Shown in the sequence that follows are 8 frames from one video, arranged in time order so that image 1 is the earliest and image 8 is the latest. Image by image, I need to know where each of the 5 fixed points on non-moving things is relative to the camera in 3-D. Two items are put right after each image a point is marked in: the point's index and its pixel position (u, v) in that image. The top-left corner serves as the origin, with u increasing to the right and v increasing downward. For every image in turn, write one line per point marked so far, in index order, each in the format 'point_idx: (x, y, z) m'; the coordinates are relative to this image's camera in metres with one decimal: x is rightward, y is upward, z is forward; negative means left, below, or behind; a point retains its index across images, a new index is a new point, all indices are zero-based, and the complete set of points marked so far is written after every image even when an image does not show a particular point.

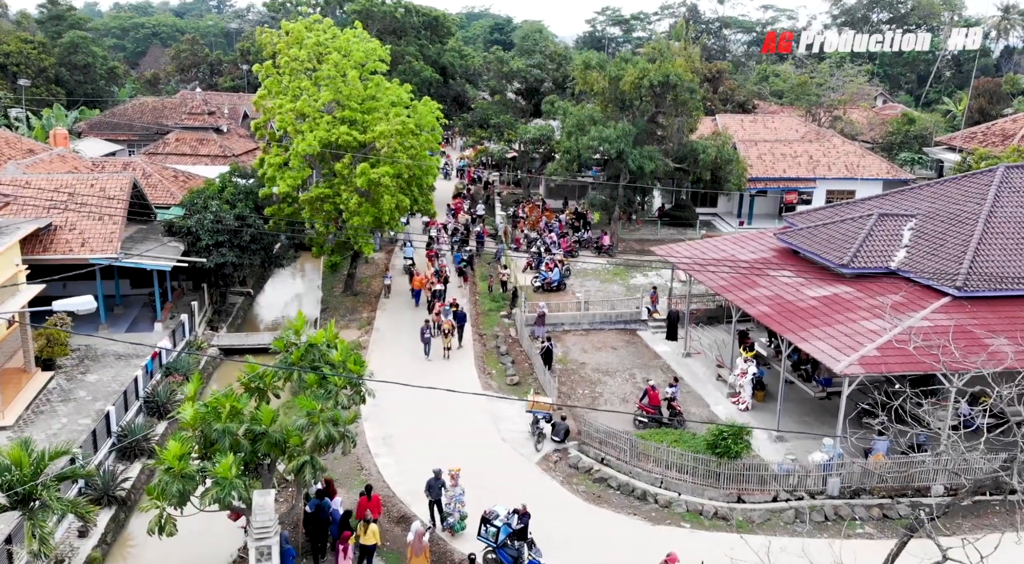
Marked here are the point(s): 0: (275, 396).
0: (-4.0, -1.9, +14.4) m
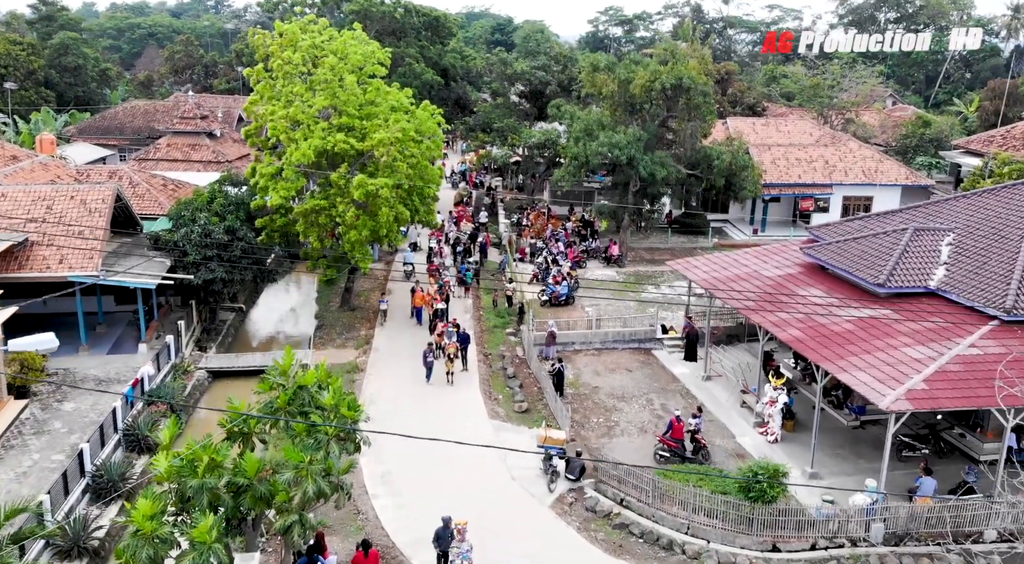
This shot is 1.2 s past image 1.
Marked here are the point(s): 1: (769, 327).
0: (-3.8, -2.4, +12.8) m
1: (+5.8, -1.0, +19.2) m
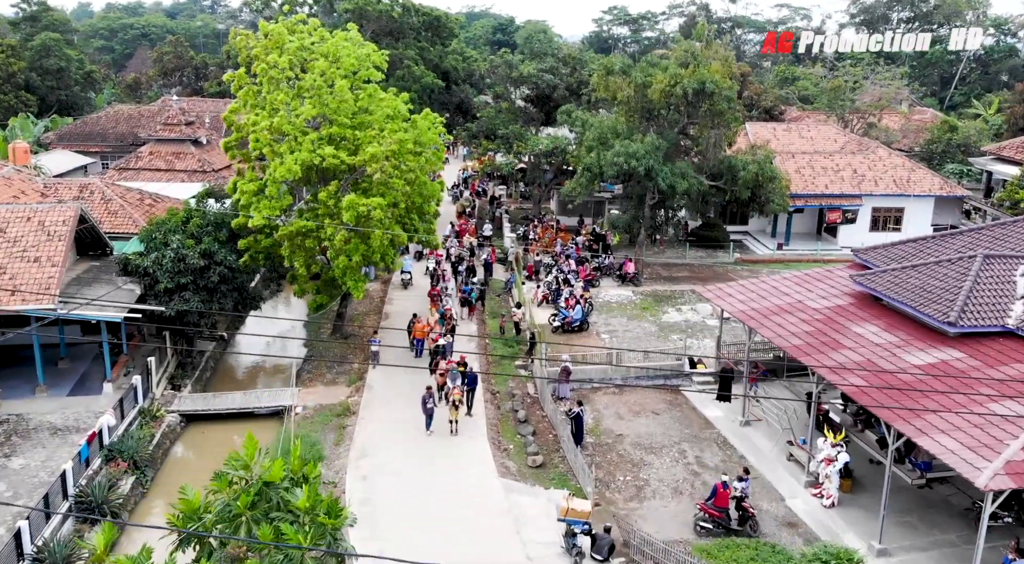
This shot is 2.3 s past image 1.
0: (-3.5, -3.2, +10.2) m
1: (+6.1, -1.8, +16.6) m
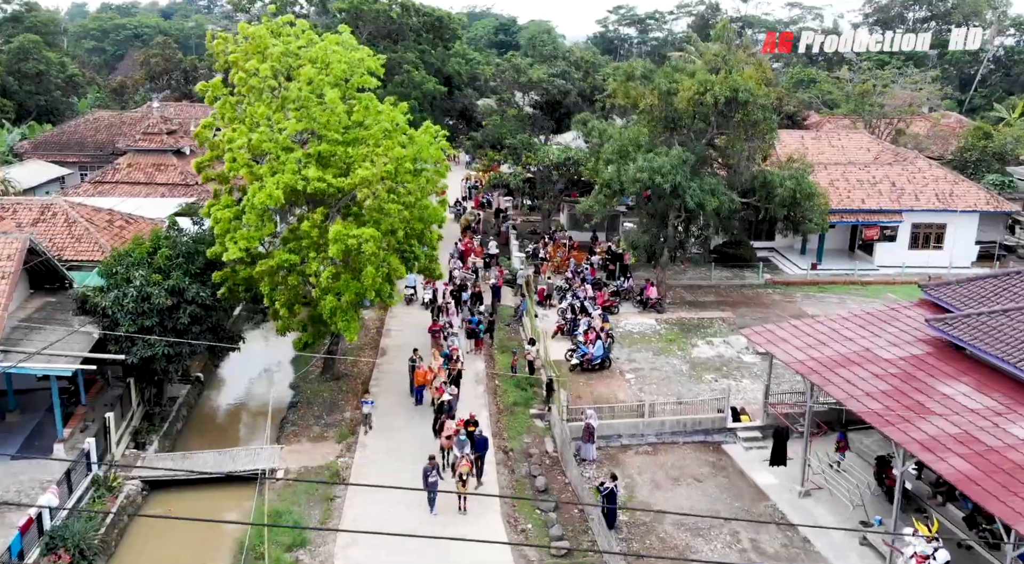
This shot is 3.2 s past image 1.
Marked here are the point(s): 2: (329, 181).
0: (-3.1, -4.1, +7.3) m
1: (+6.4, -2.7, +13.6) m
2: (-4.1, +2.3, +19.0) m
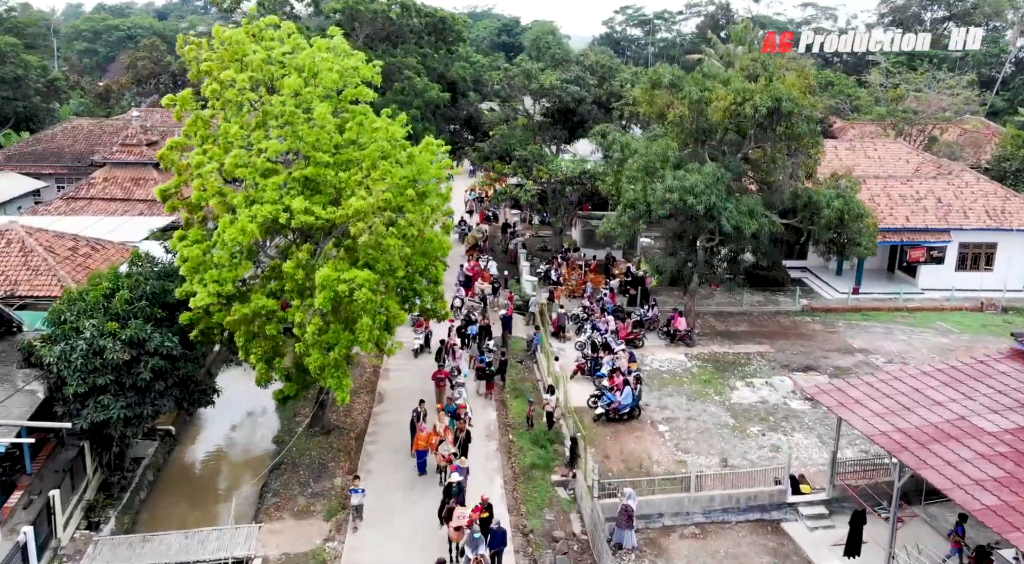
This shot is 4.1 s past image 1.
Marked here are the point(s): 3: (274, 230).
0: (-2.7, -5.1, +4.3) m
1: (+6.8, -3.6, +10.7) m
2: (-3.7, +1.3, +16.1) m
3: (-4.7, +1.0, +16.7) m
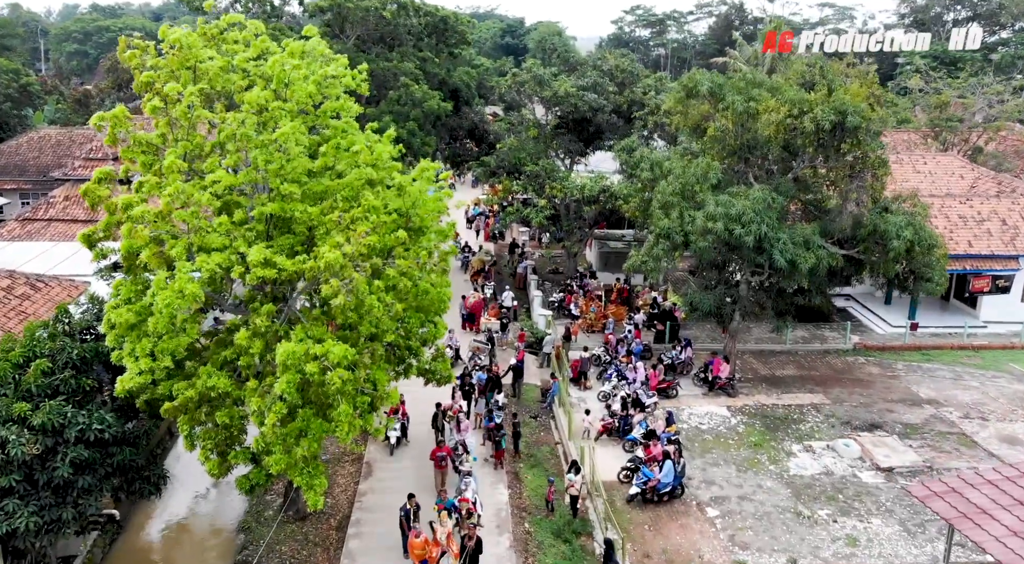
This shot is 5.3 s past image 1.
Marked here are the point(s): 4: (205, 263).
0: (-2.4, -6.1, +0.7) m
1: (+7.1, -4.7, +7.0) m
2: (-3.4, +0.3, +12.5) m
3: (-4.3, -0.1, +13.1) m
4: (-4.4, +0.3, +12.2) m
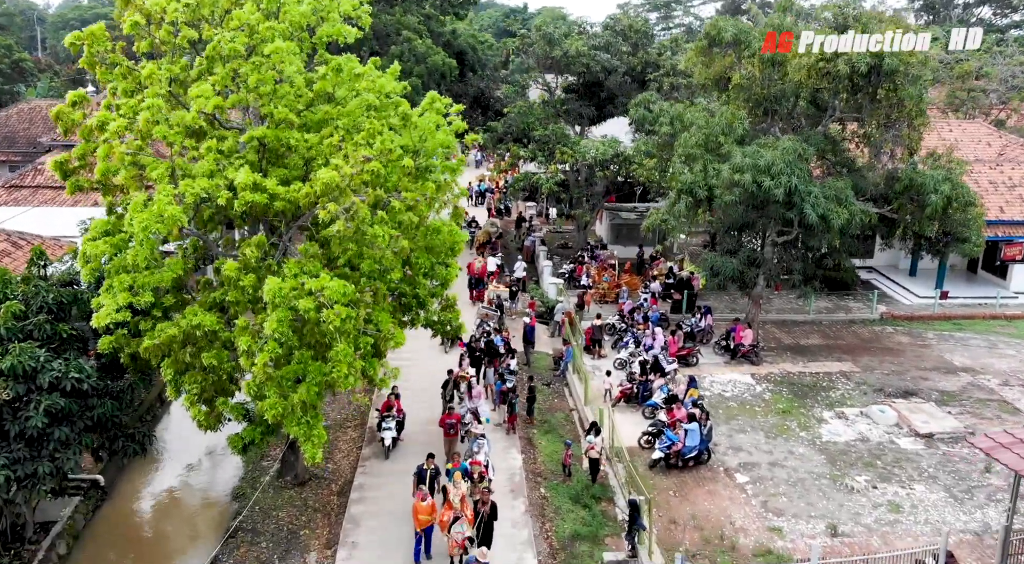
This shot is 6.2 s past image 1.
0: (-2.2, -5.2, -0.5) m
1: (+7.4, -3.7, +5.8) m
2: (-3.1, +1.2, +11.2) m
3: (-4.1, +0.9, +11.9) m
4: (-4.1, +1.2, +11.0) m
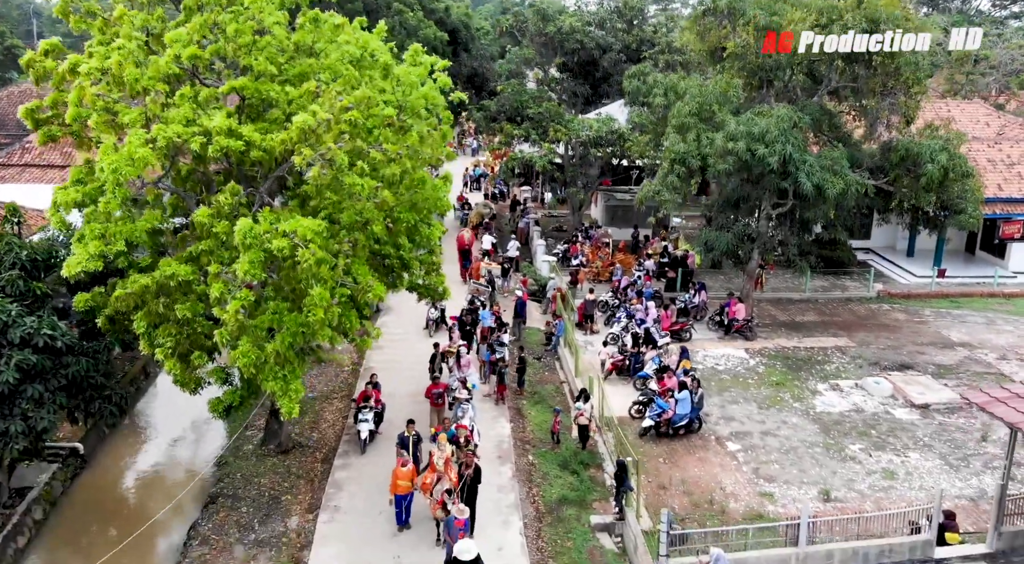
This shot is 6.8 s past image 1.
0: (-2.4, -4.5, -0.8) m
1: (+7.1, -3.1, +5.5) m
2: (-3.4, +1.9, +11.0) m
3: (-4.3, +1.5, +11.6) m
4: (-4.3, +1.9, +10.7) m
